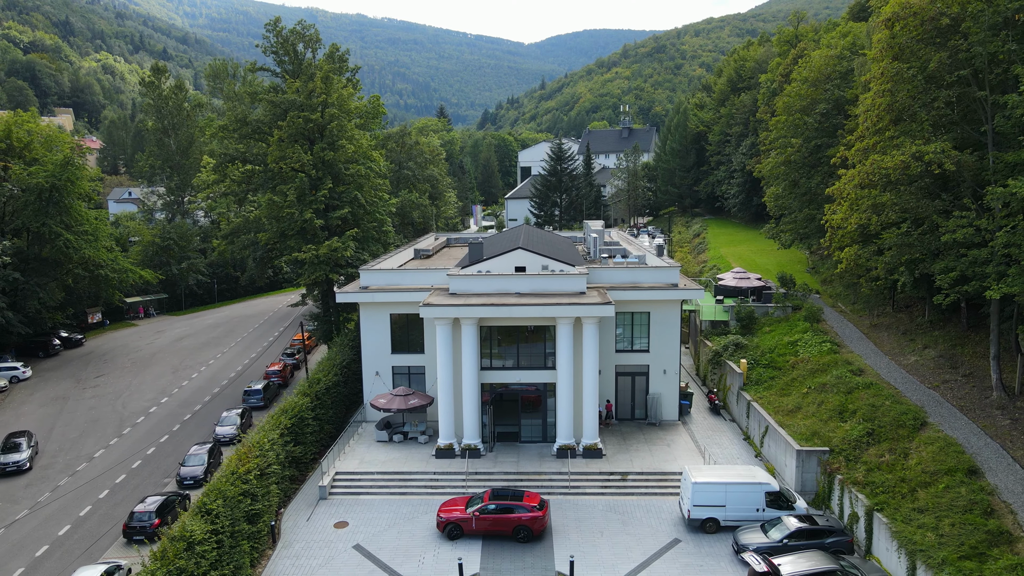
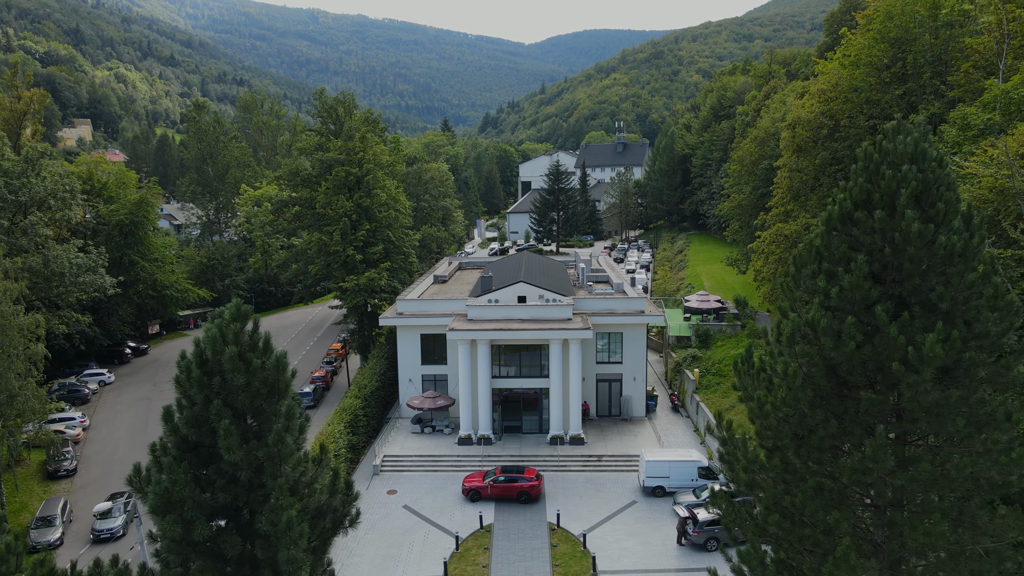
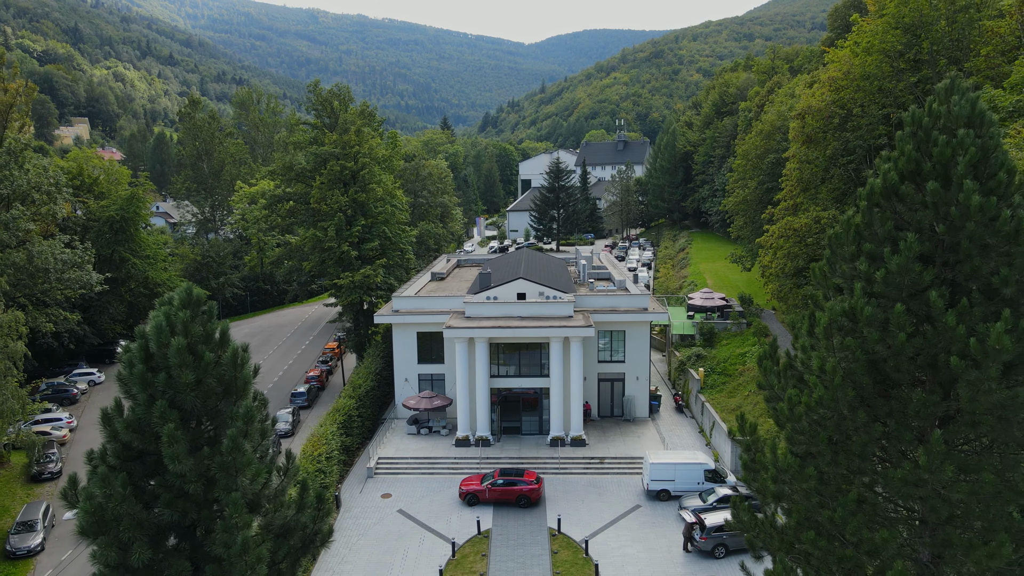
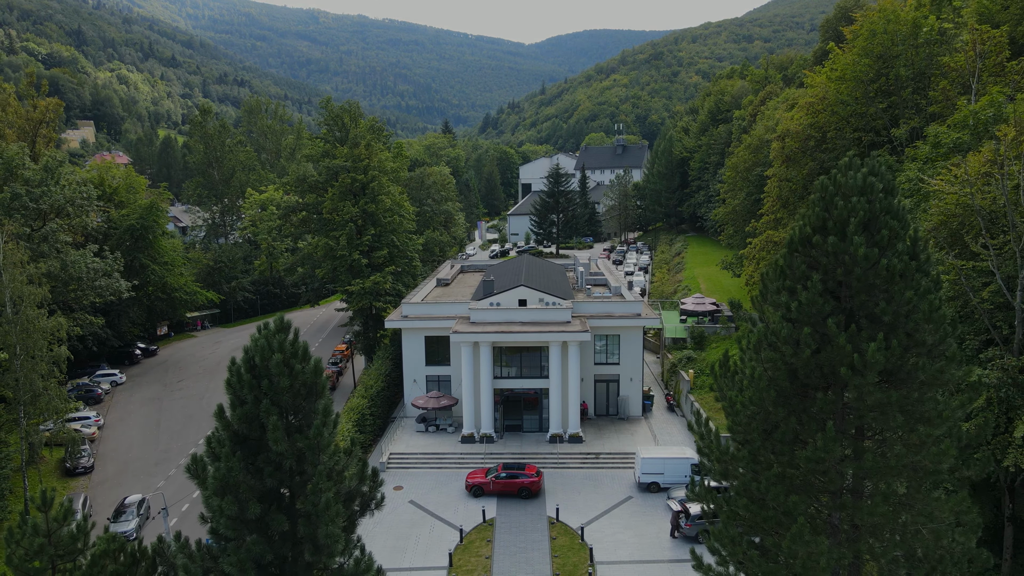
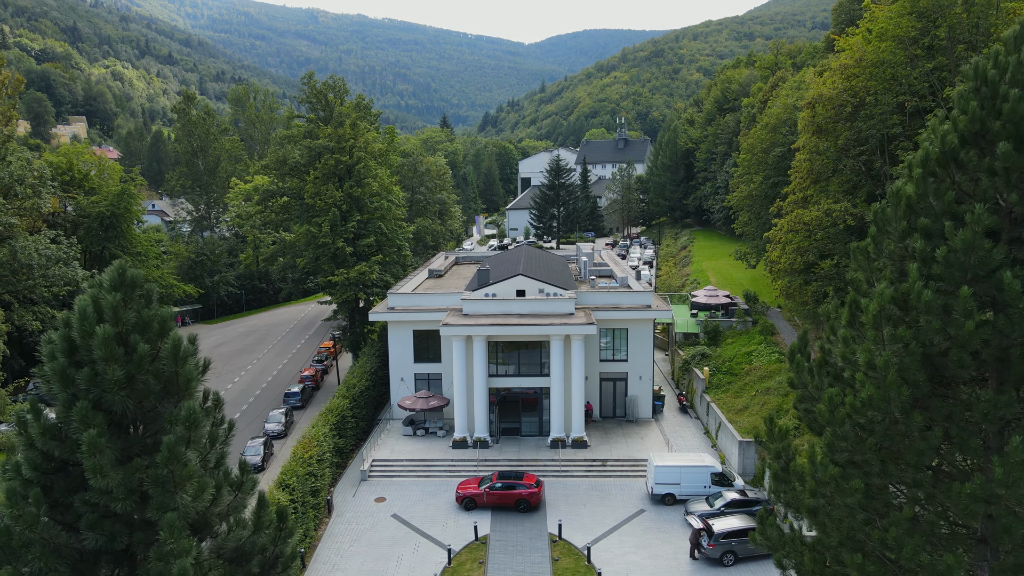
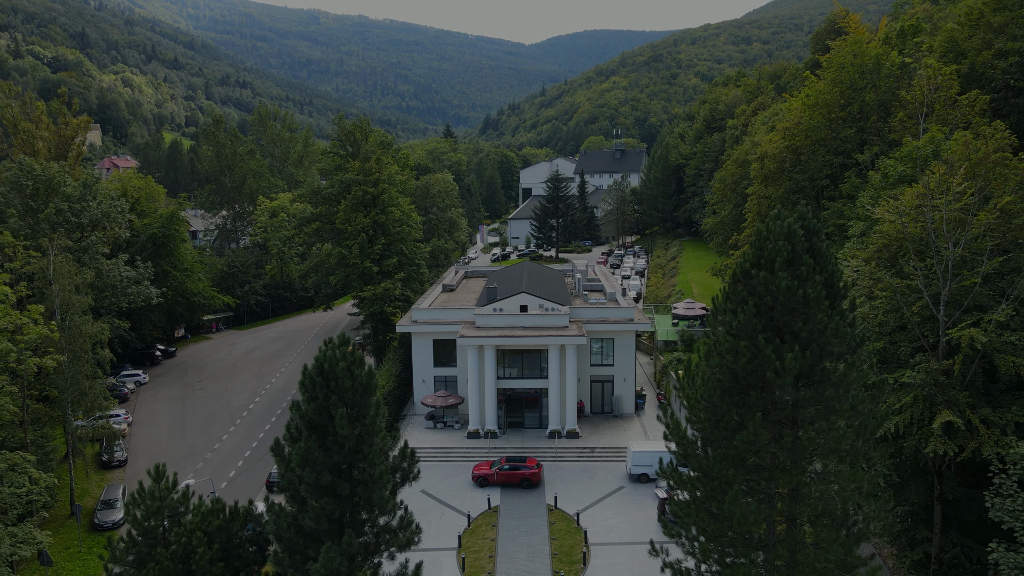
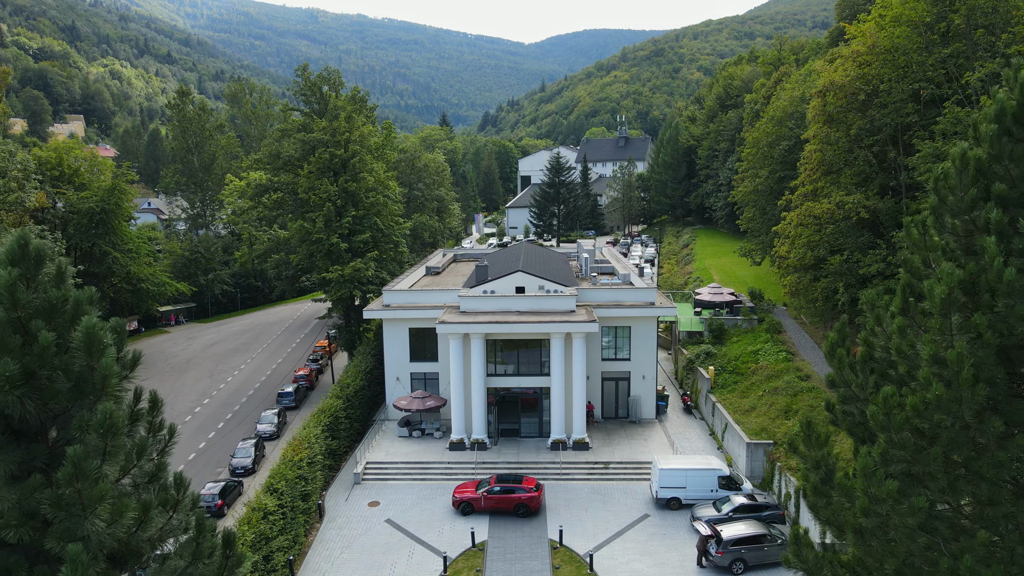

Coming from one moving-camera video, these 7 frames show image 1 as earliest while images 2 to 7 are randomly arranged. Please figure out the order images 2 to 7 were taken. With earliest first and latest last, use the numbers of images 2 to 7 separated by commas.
7, 5, 3, 2, 4, 6
